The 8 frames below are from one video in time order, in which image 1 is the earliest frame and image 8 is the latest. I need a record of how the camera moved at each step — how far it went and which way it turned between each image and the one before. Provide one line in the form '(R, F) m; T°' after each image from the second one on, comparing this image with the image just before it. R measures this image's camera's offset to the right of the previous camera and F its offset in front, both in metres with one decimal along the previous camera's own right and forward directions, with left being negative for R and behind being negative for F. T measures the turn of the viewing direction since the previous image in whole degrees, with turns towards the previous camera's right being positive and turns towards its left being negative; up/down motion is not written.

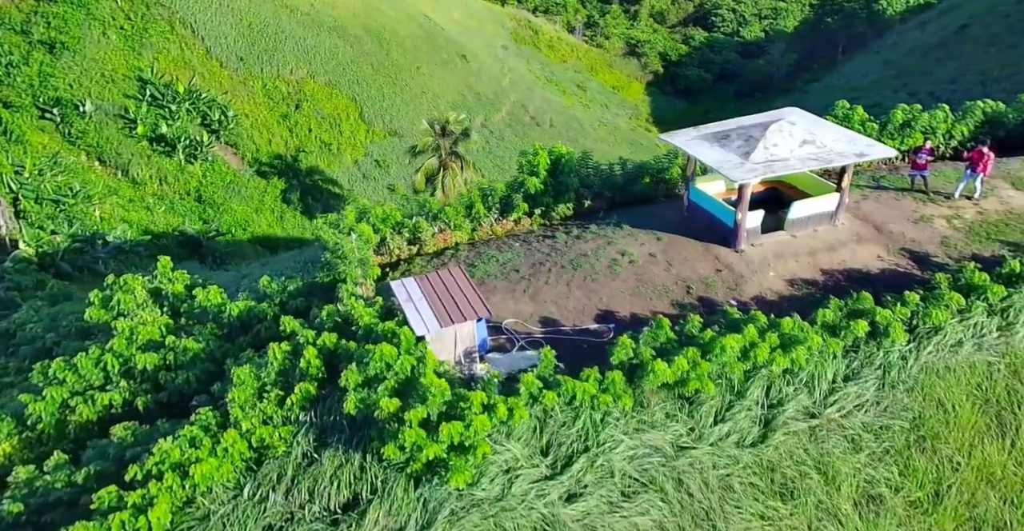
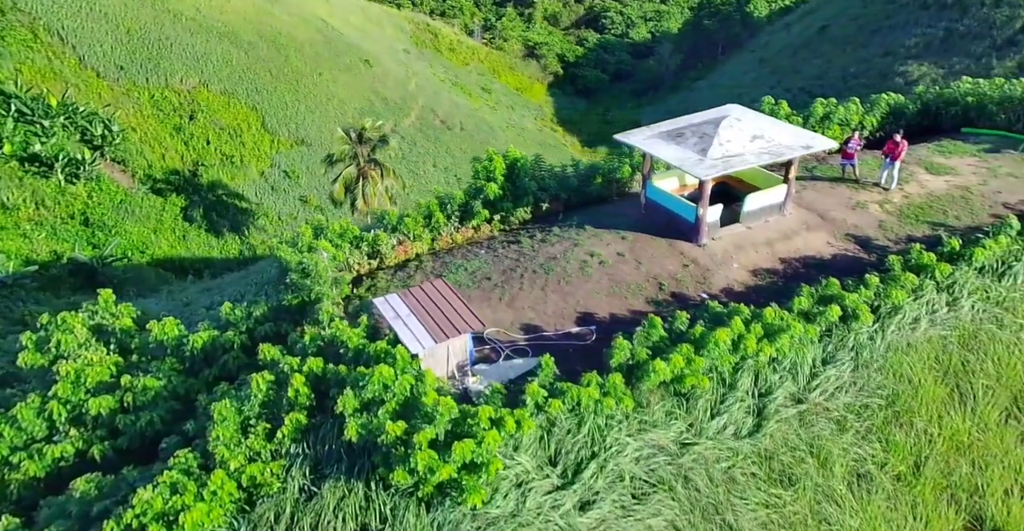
(-1.2, +0.2) m; +9°
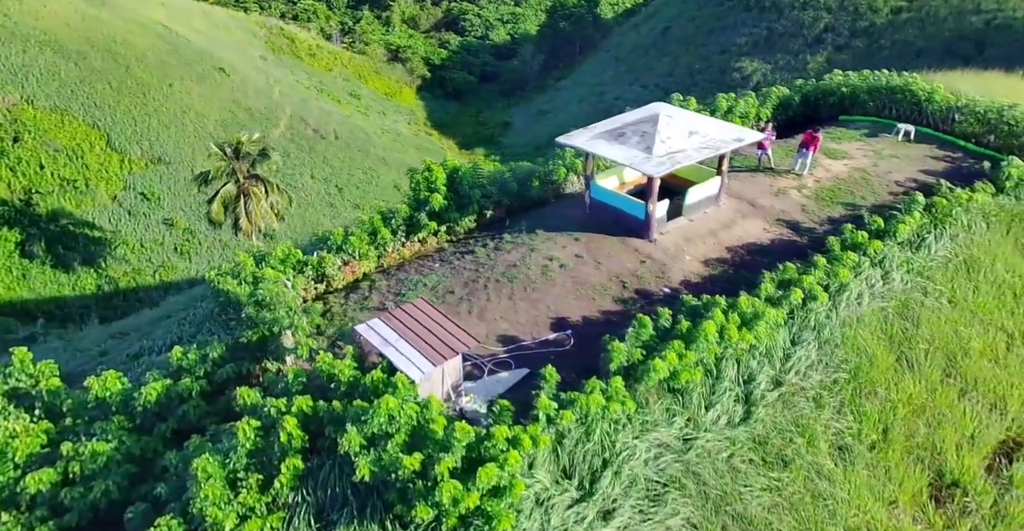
(-1.7, +0.4) m; +12°
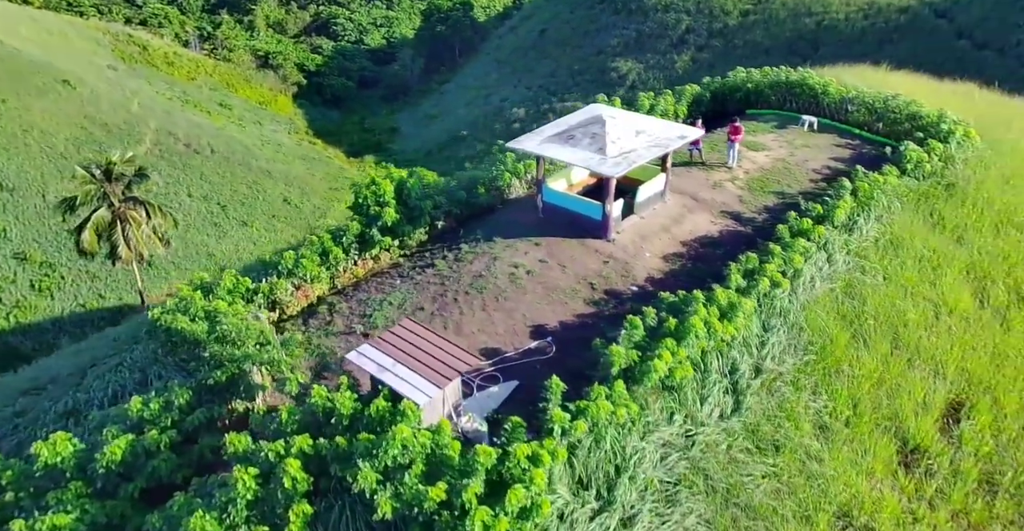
(-1.4, +0.4) m; +10°
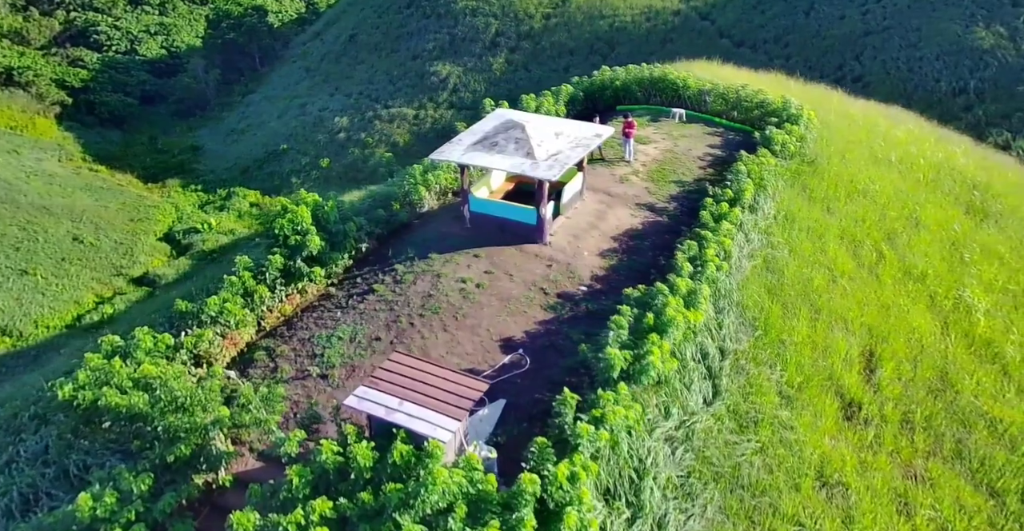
(-2.1, +0.7) m; +16°
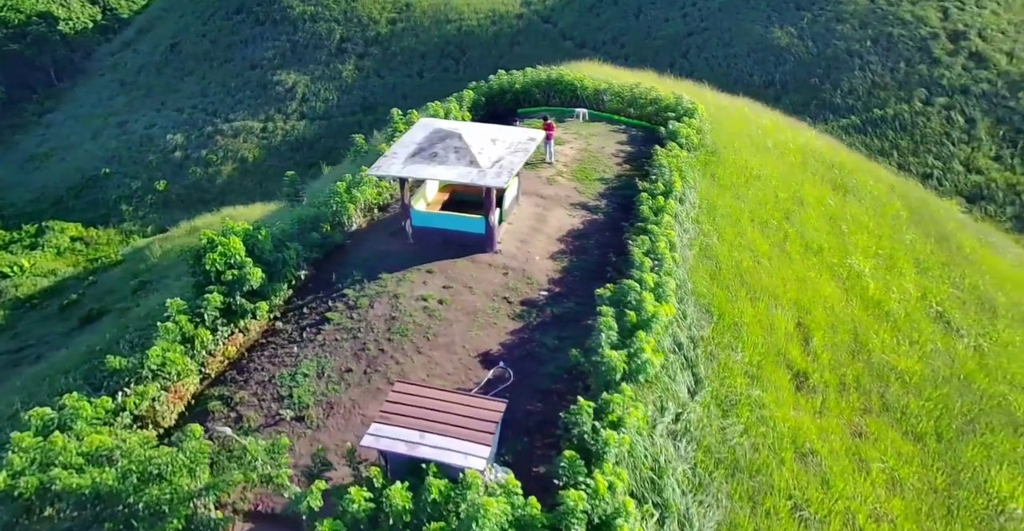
(-1.6, +0.5) m; +12°
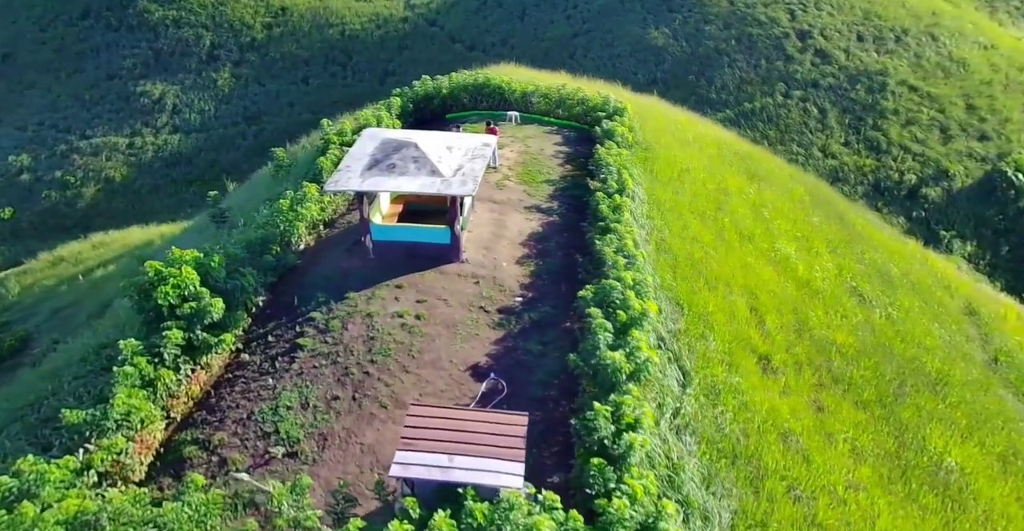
(-1.2, +0.3) m; +9°
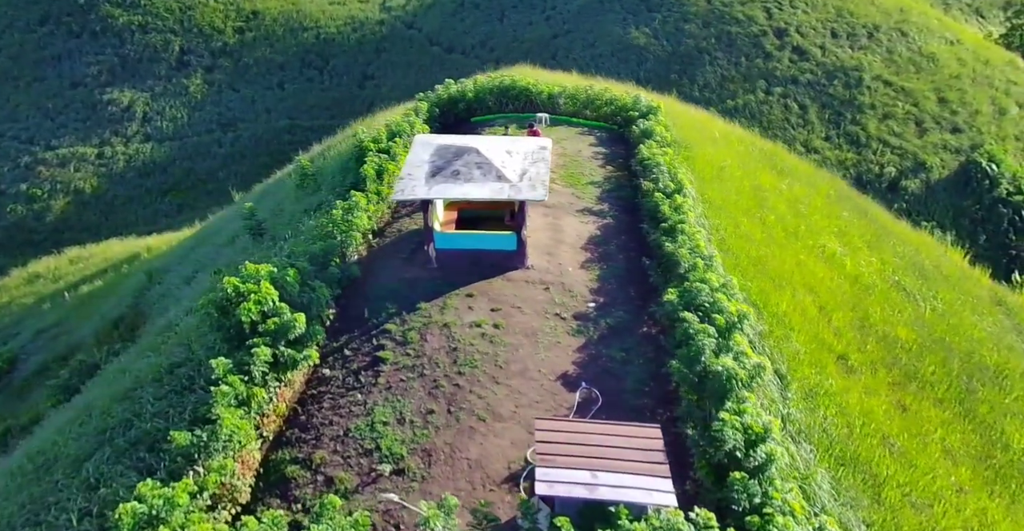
(-1.5, +0.3) m; +3°
